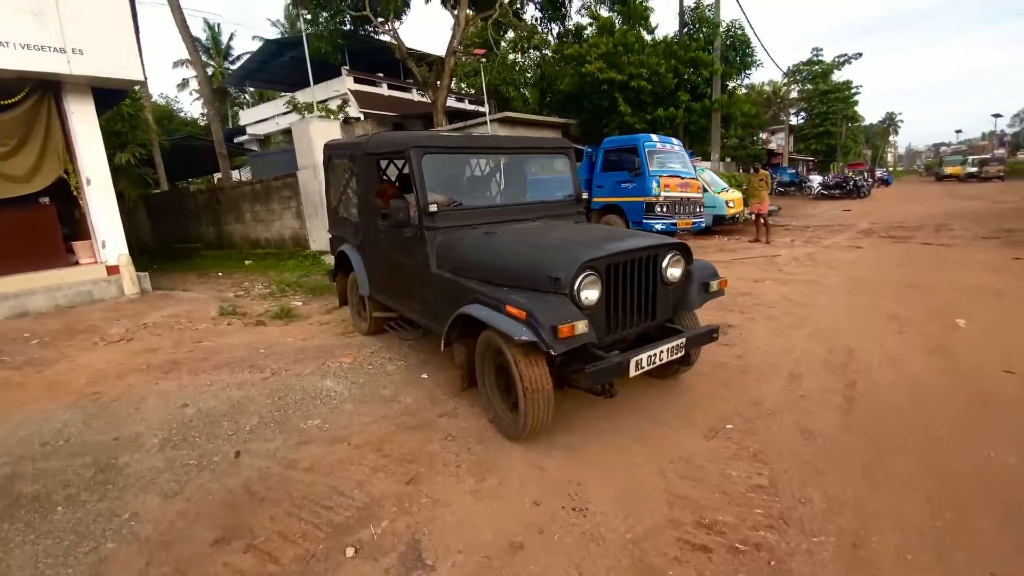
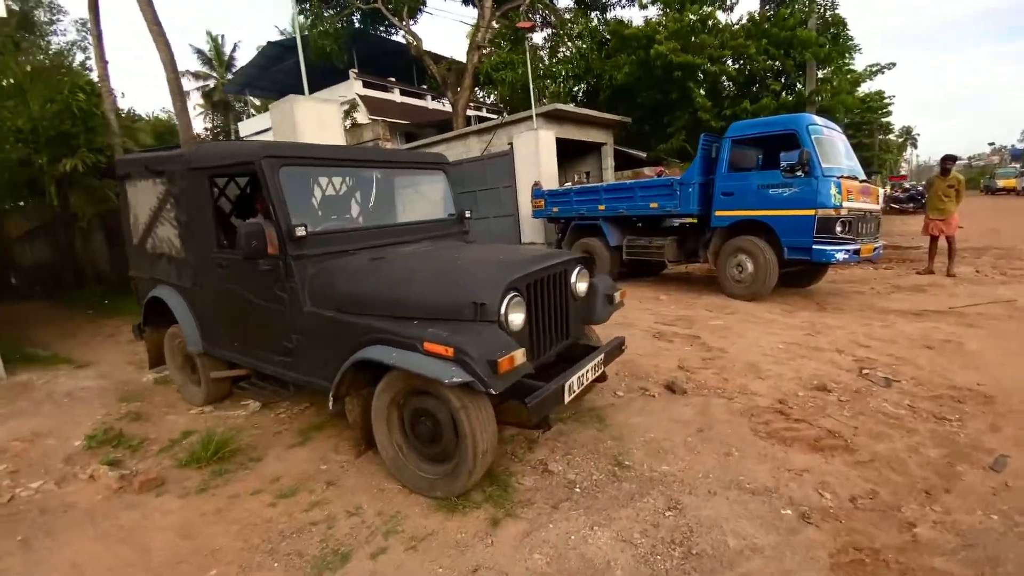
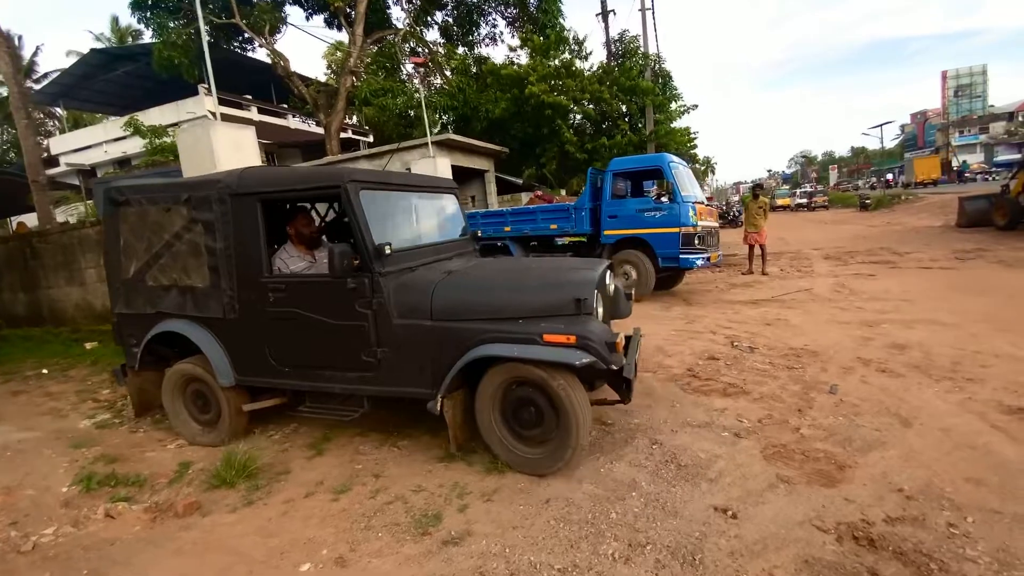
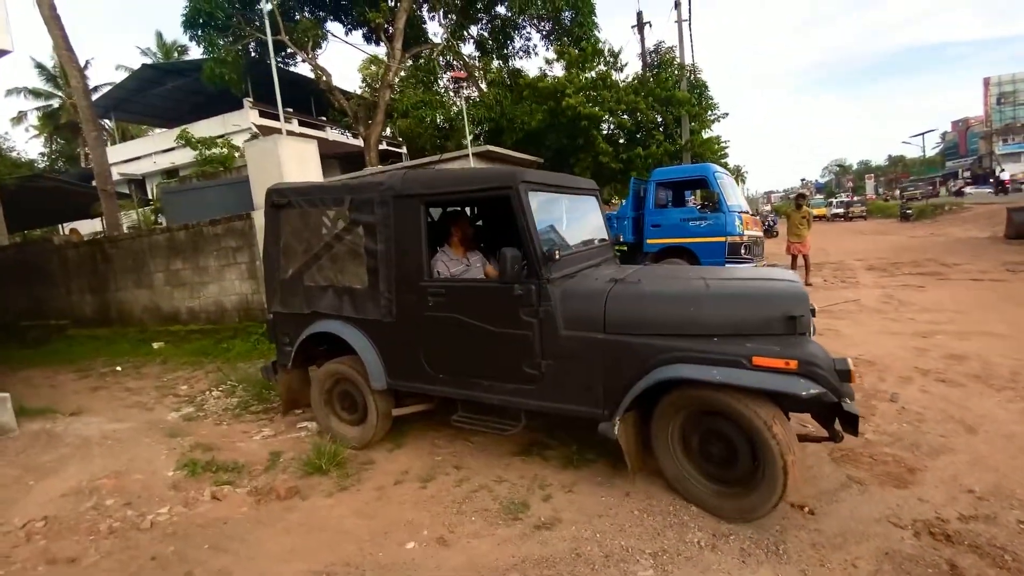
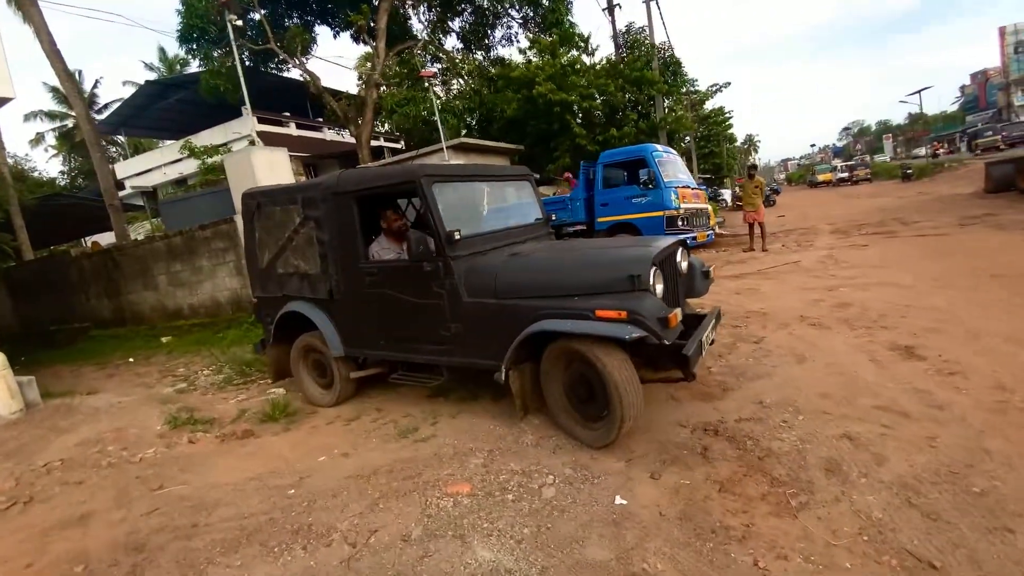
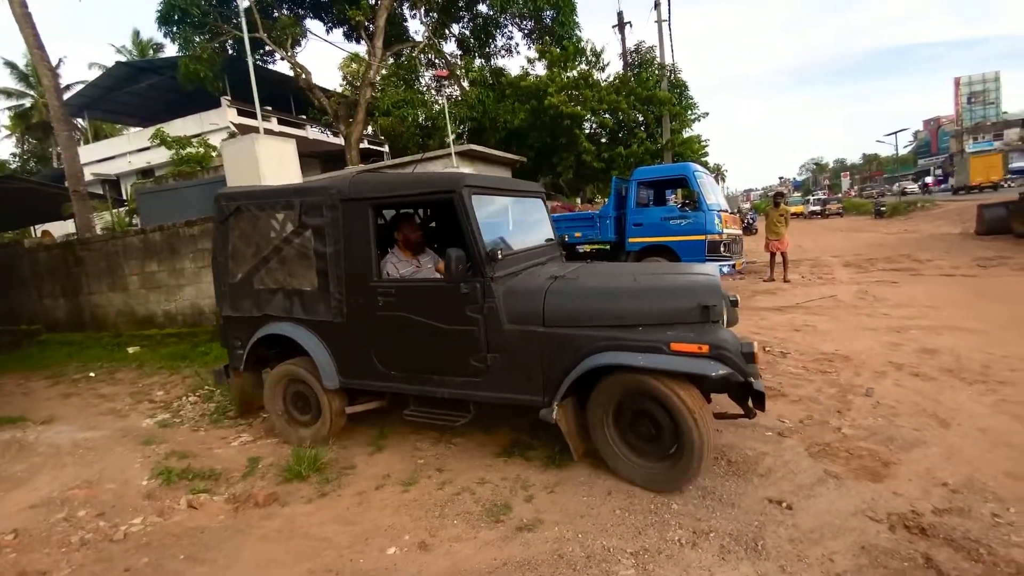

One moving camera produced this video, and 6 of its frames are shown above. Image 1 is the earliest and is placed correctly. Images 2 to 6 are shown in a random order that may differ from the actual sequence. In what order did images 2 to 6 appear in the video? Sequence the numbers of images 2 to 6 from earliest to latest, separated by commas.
5, 4, 6, 3, 2
